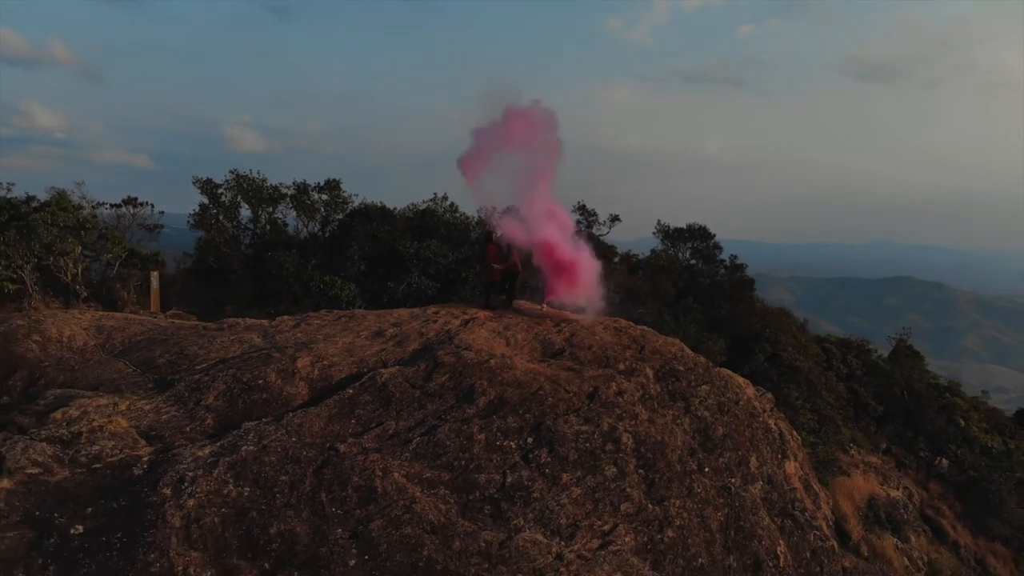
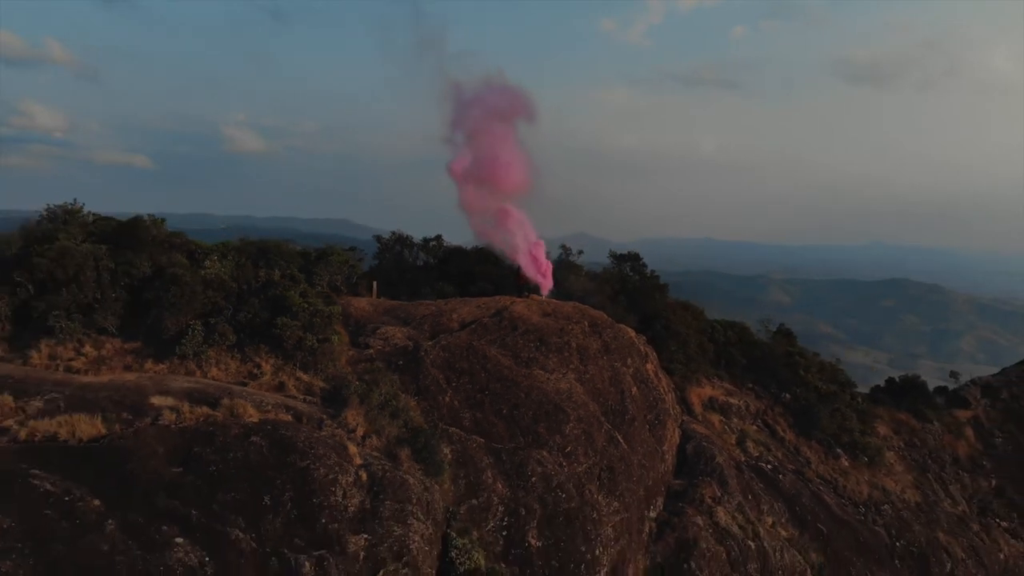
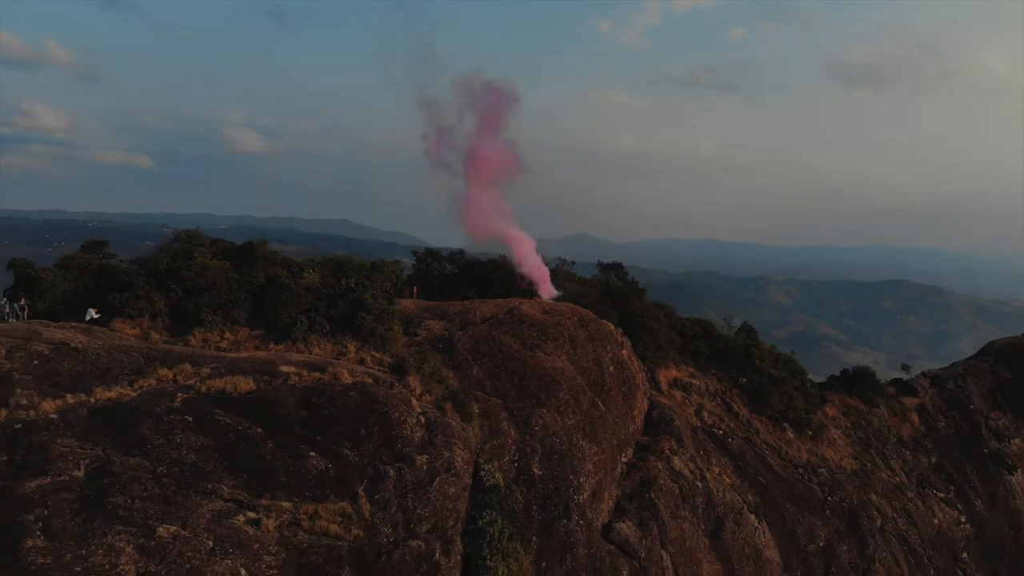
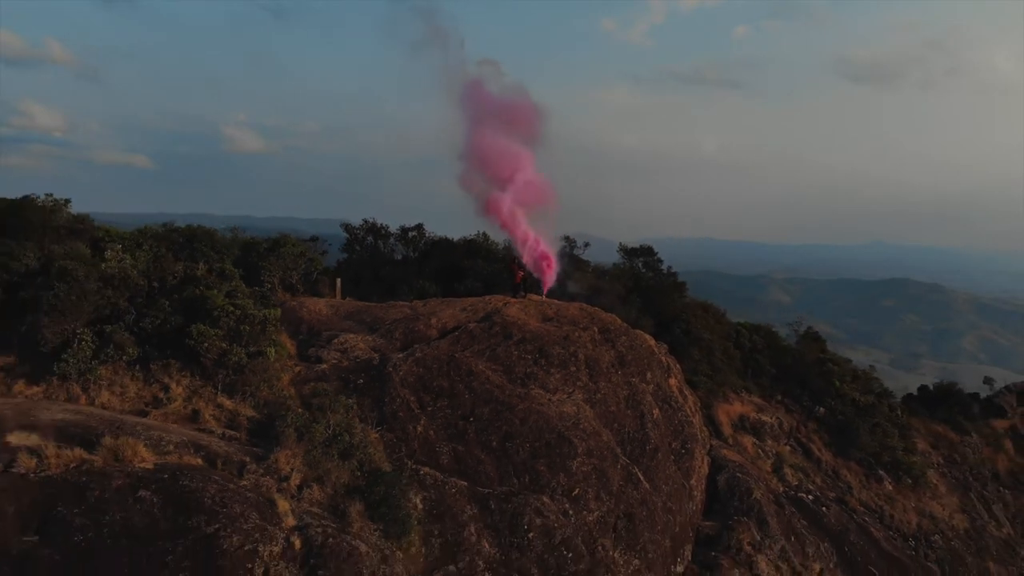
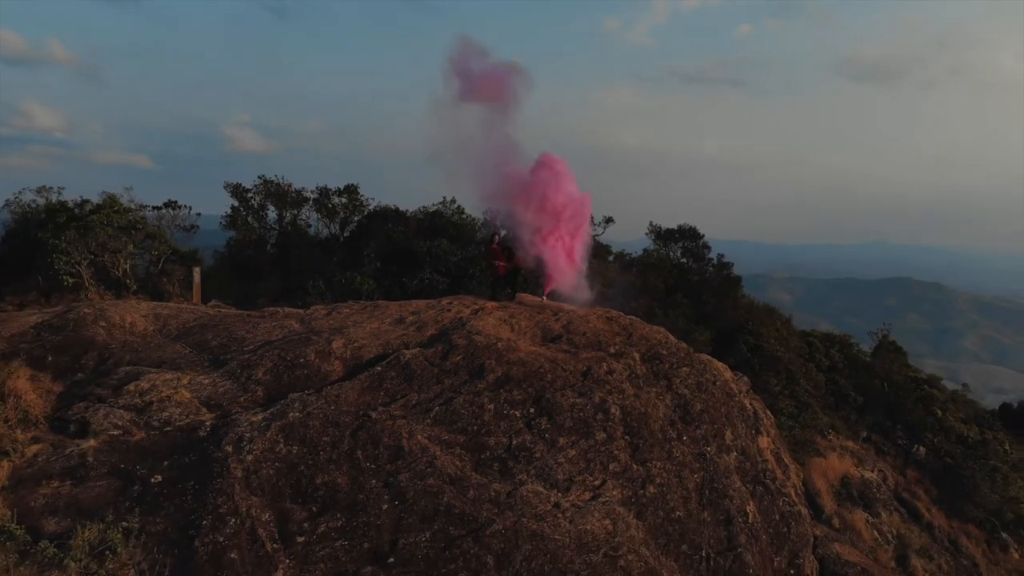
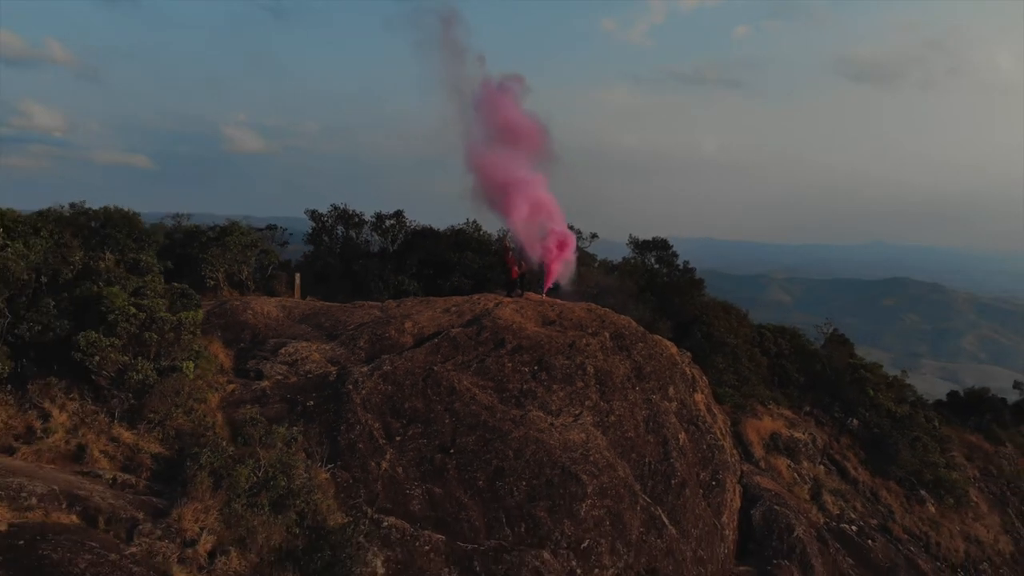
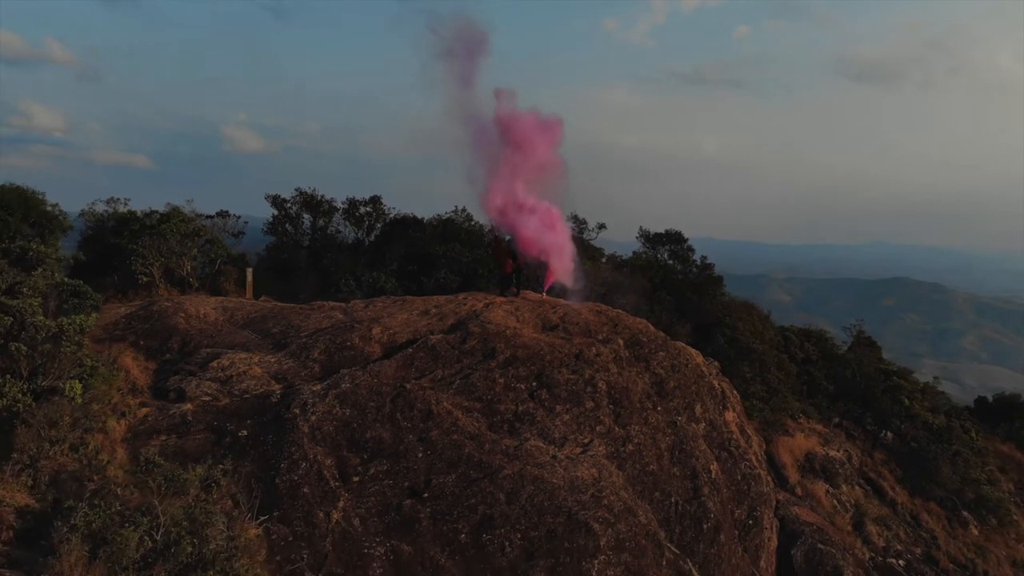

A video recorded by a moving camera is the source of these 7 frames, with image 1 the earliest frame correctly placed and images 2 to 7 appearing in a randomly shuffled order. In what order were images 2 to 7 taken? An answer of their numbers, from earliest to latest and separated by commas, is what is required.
5, 7, 6, 4, 2, 3
